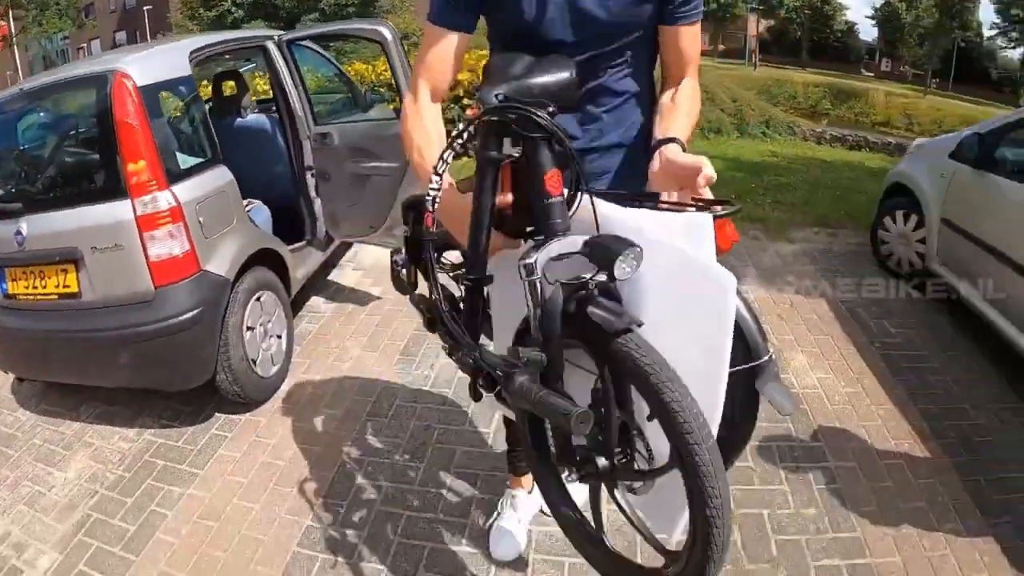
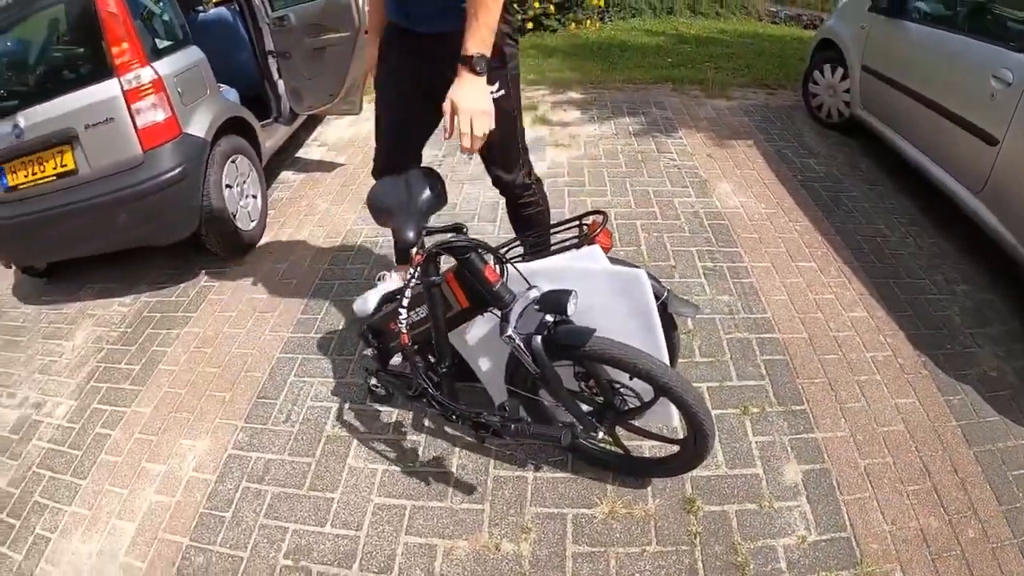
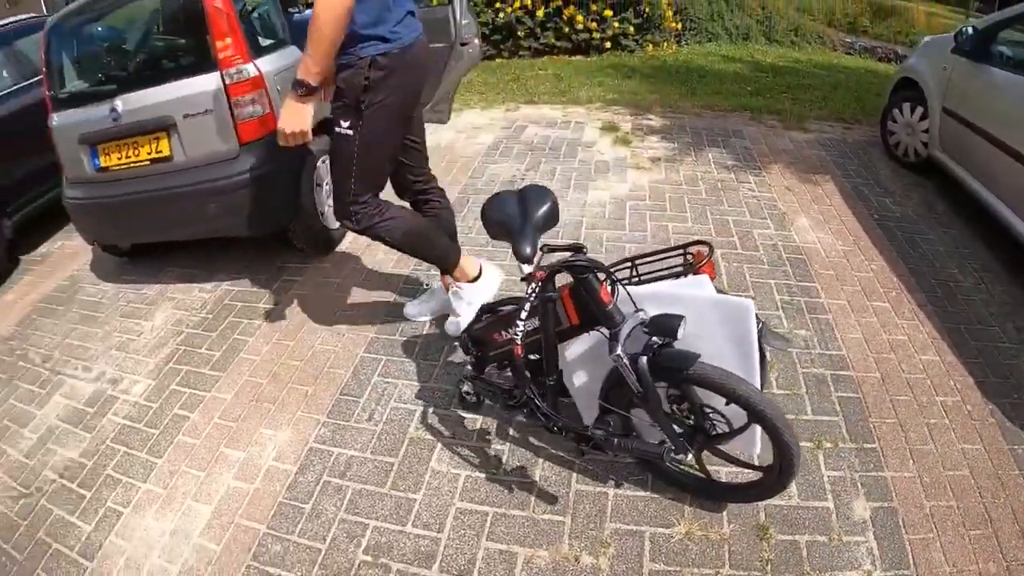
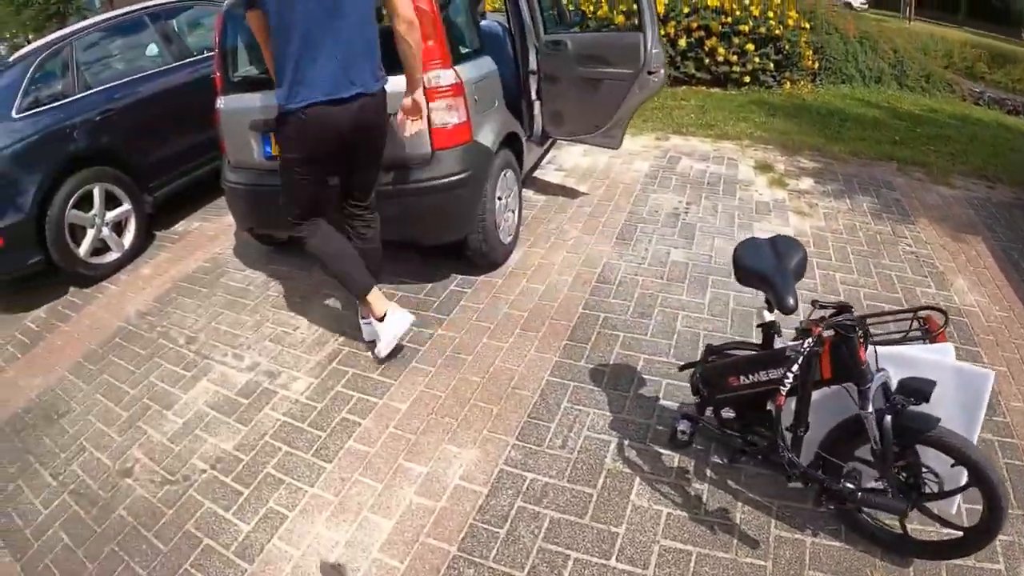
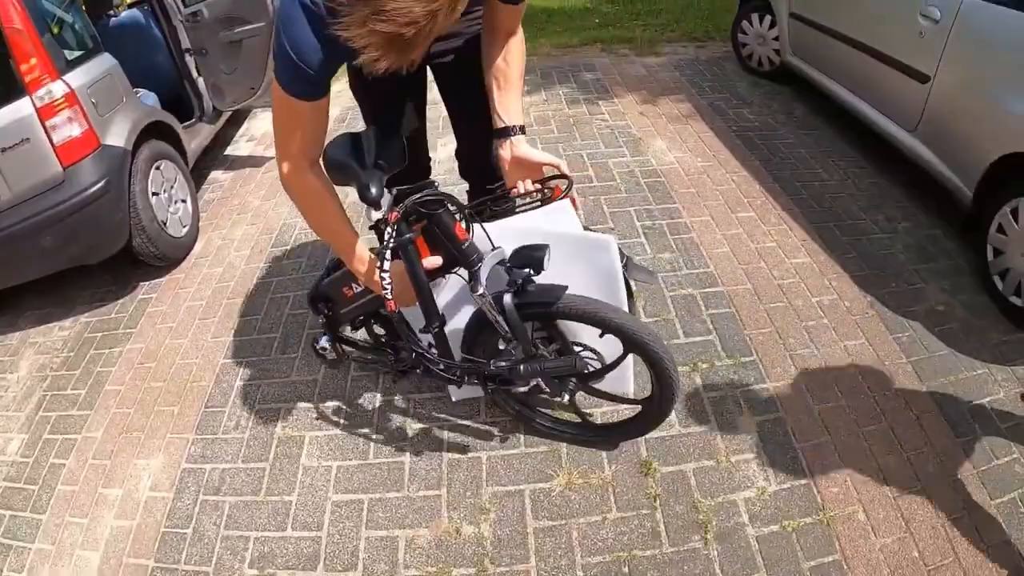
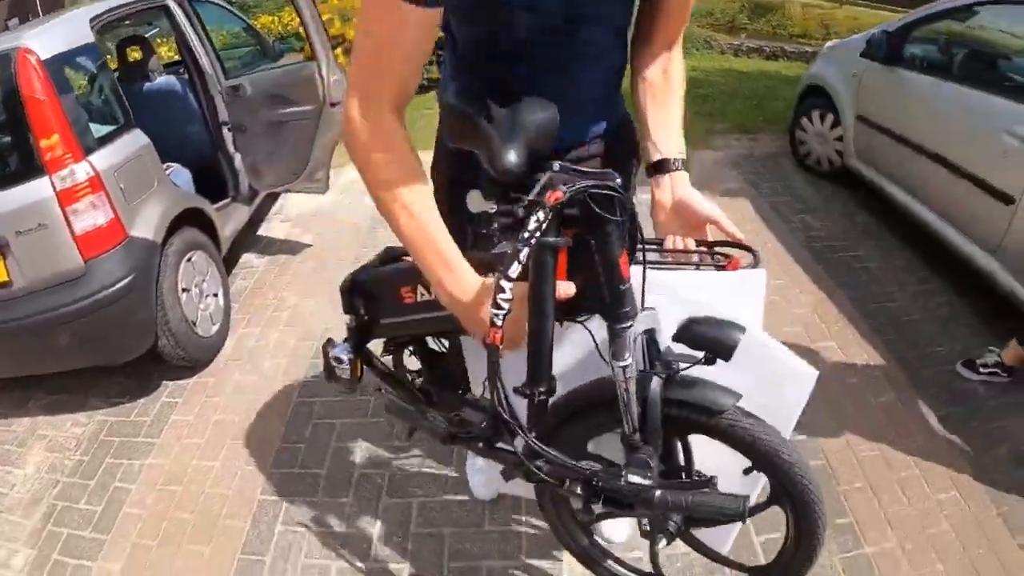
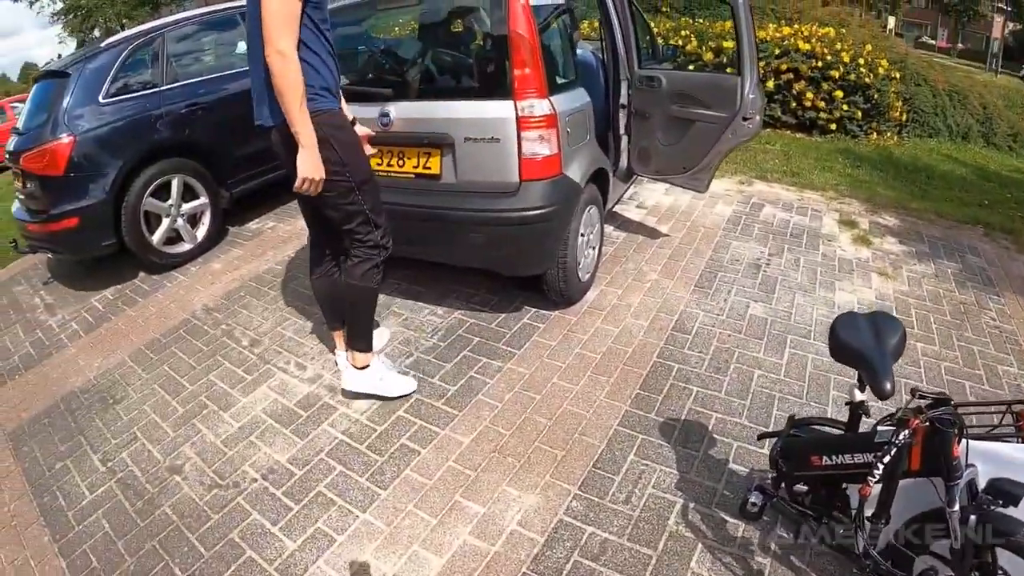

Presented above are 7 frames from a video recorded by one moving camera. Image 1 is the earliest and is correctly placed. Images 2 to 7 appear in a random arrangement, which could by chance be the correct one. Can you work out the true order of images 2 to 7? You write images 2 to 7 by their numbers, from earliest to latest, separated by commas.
6, 5, 2, 3, 4, 7
